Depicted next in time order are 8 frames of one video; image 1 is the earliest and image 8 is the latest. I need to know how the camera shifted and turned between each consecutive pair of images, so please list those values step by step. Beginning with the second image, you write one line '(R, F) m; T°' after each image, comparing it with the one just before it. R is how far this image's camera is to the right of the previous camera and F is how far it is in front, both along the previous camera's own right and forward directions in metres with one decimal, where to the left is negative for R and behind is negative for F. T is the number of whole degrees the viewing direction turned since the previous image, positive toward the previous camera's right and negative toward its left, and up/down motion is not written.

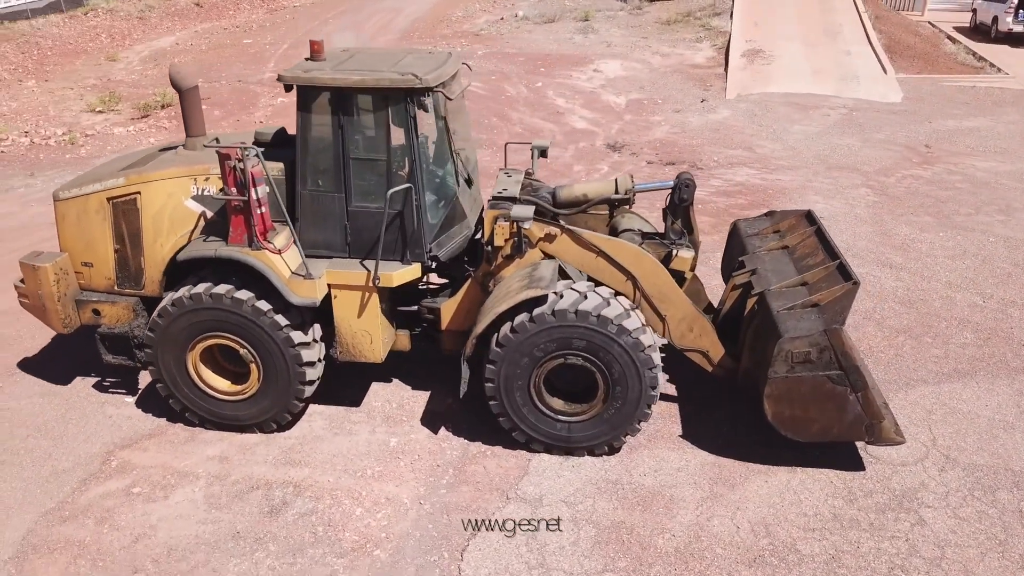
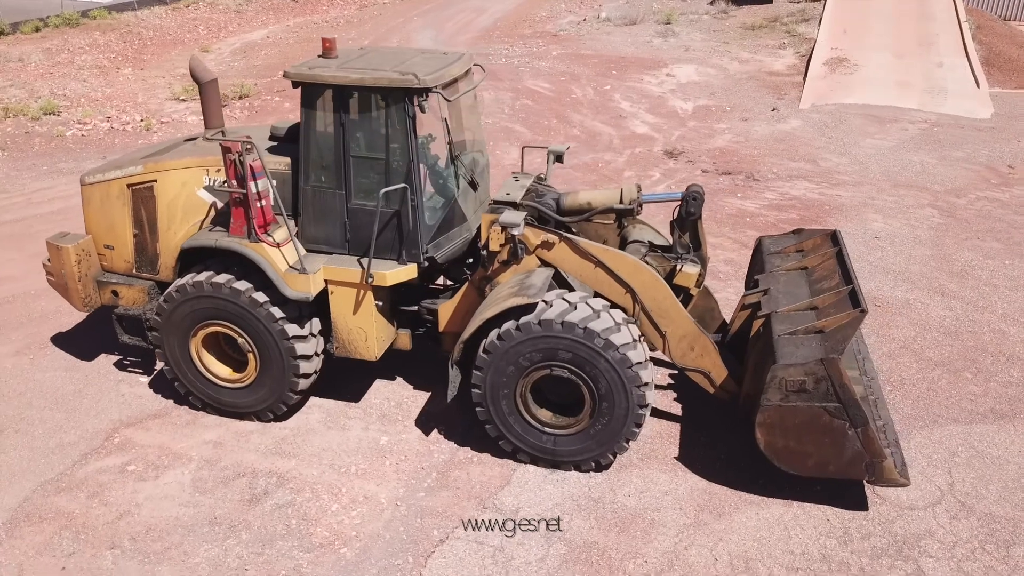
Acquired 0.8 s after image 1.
(+0.6, +0.1) m; -6°
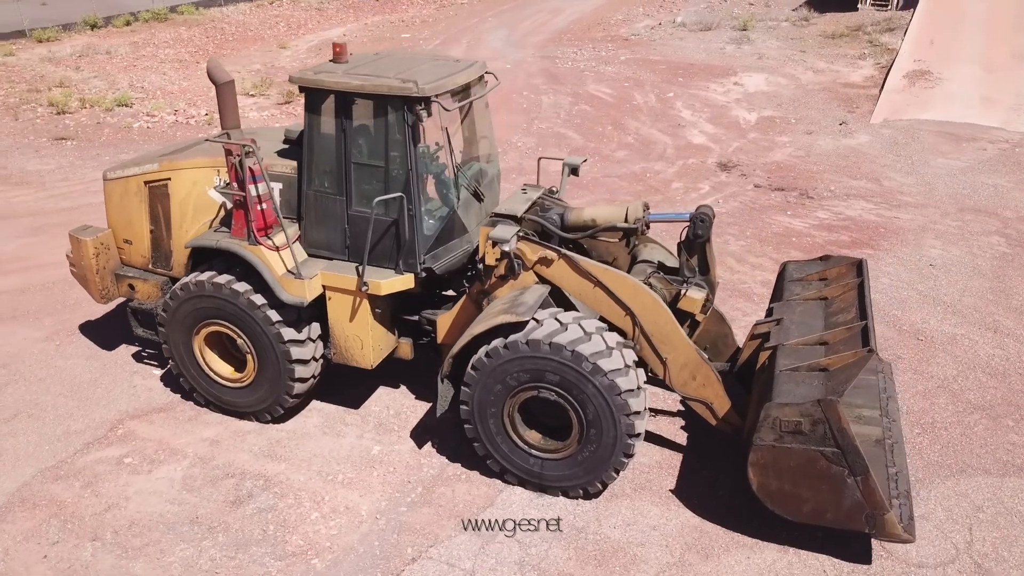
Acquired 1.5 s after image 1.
(+0.5, +0.2) m; -6°
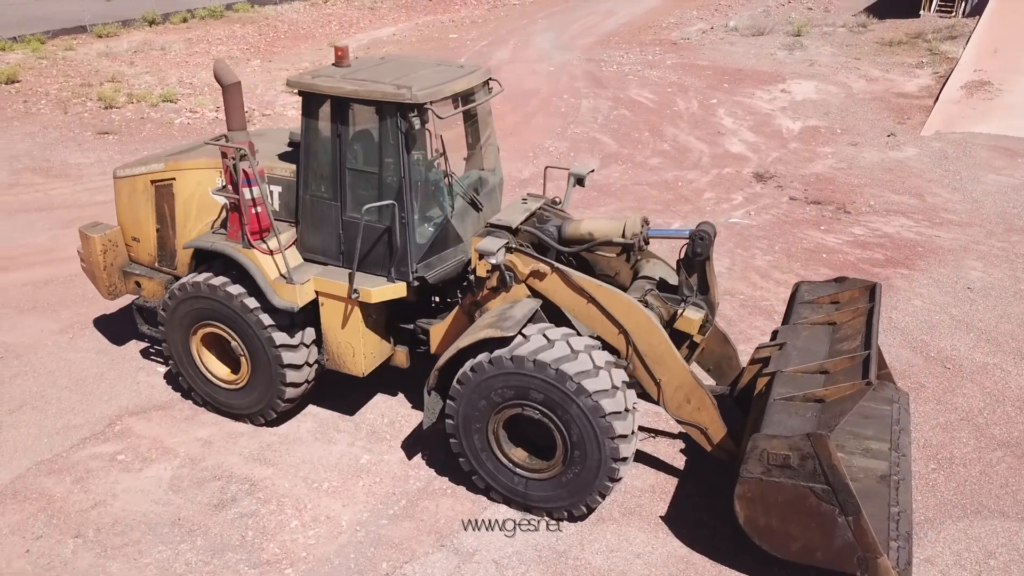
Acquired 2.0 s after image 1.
(+0.4, +0.1) m; -4°
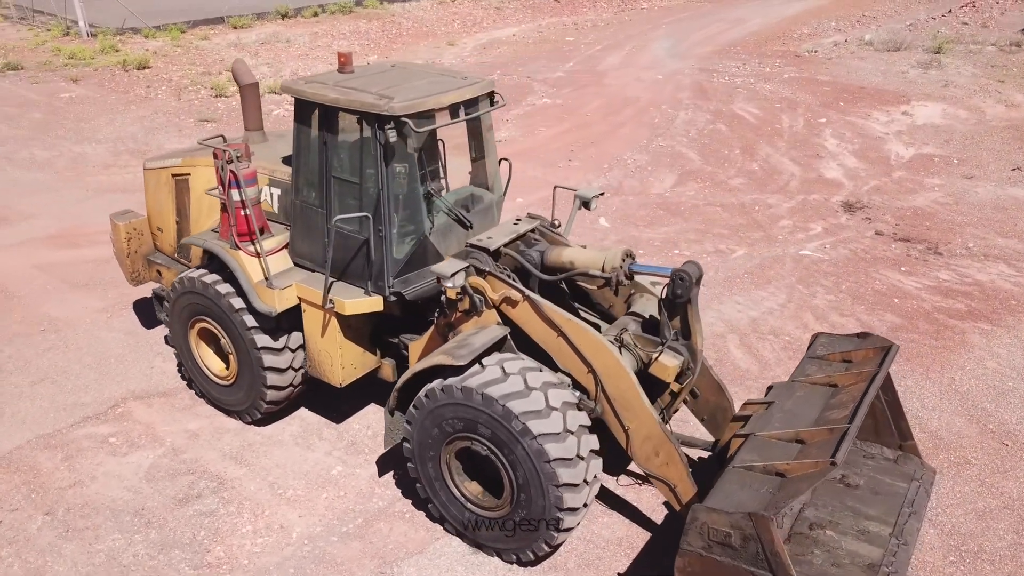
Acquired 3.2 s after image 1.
(+0.9, +0.3) m; -9°
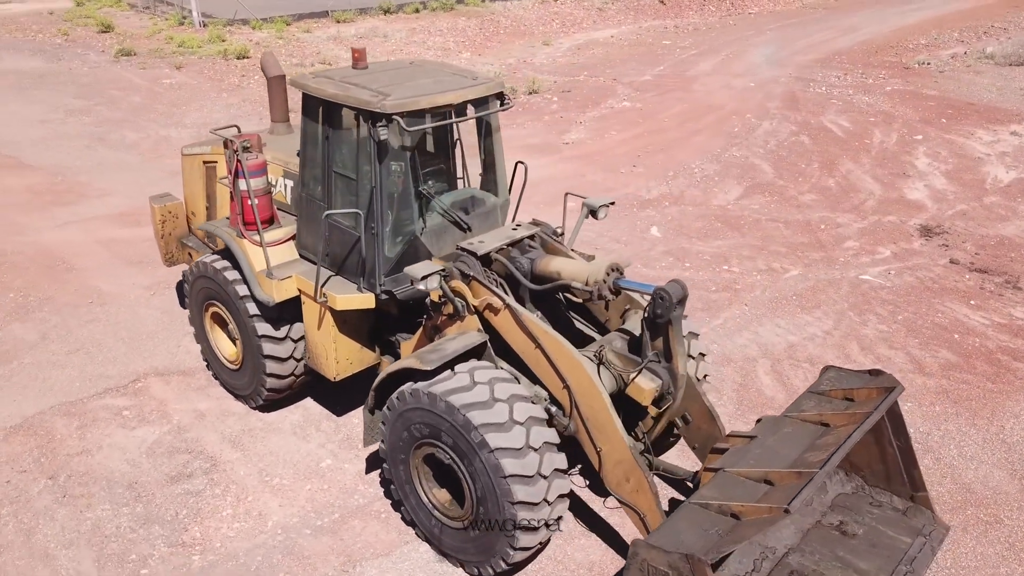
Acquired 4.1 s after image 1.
(+0.7, +0.2) m; -7°
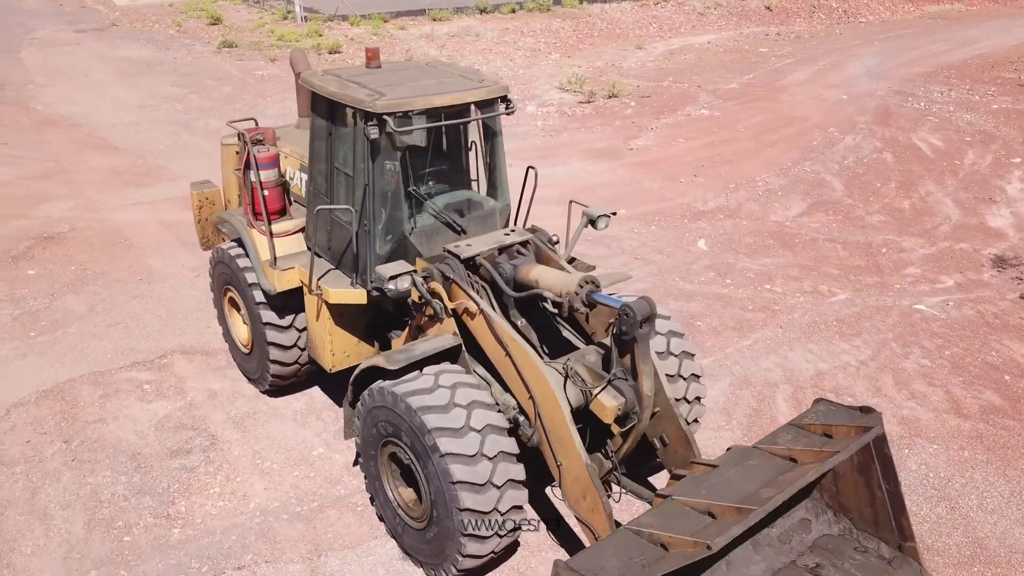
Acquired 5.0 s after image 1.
(+0.7, +0.1) m; -7°
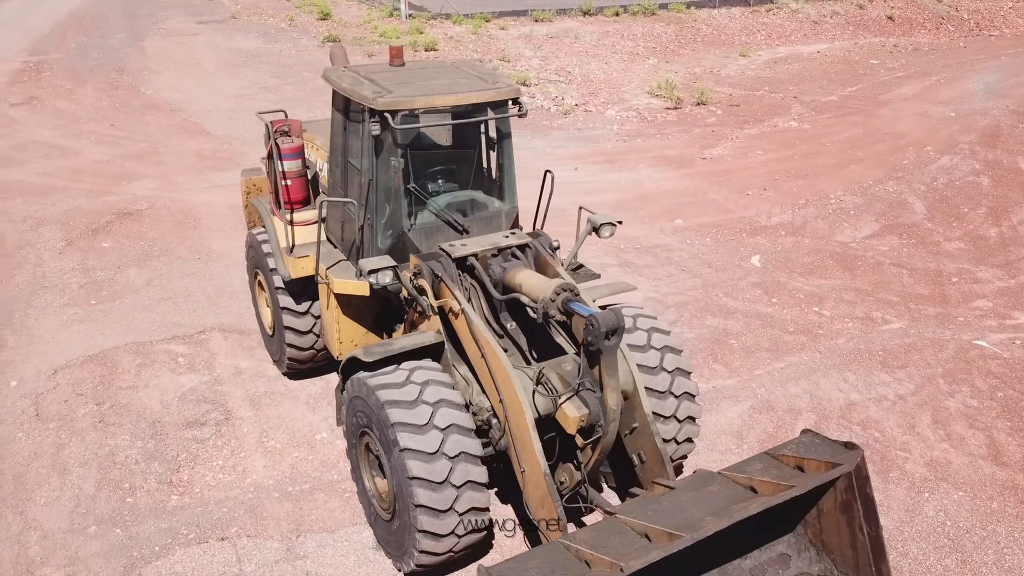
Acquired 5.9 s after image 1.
(+0.7, +0.1) m; -8°
